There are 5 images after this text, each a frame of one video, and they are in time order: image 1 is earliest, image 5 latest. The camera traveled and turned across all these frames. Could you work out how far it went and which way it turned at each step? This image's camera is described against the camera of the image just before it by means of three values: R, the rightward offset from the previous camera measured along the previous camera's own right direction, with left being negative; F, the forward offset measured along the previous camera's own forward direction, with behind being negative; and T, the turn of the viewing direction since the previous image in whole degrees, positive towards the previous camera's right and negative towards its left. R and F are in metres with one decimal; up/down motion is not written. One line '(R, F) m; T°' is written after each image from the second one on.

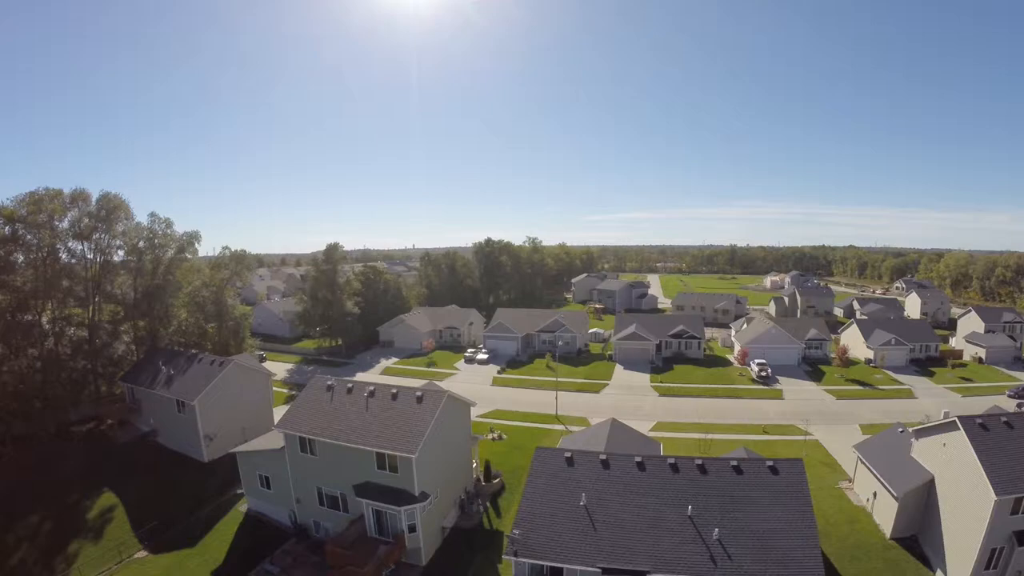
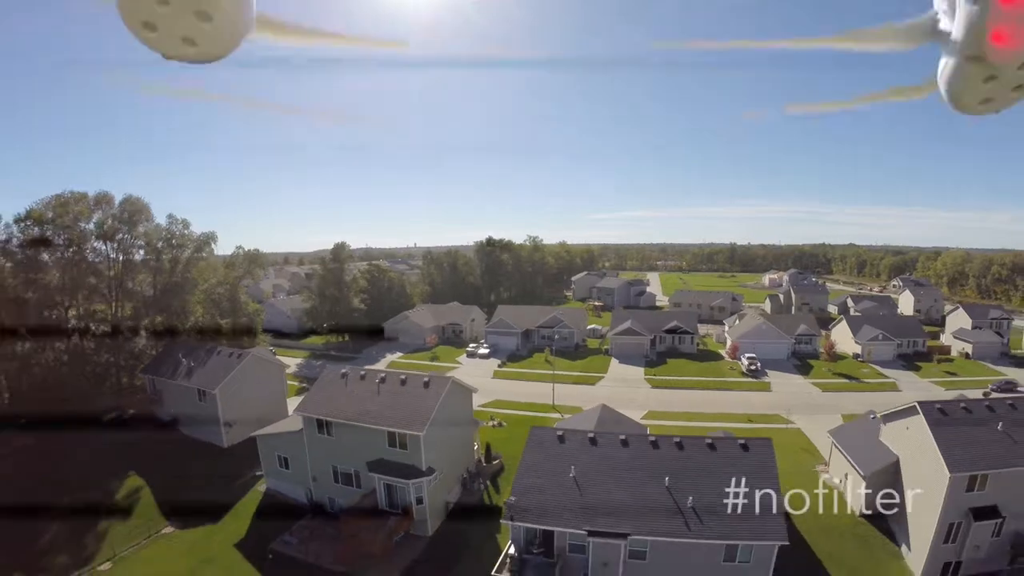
(+0.2, -1.8) m; 0°
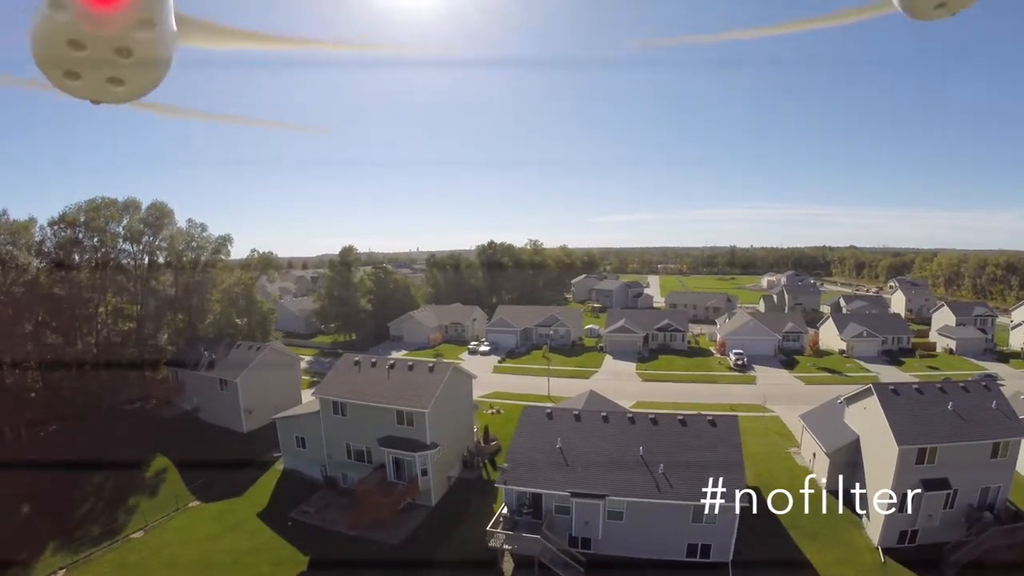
(+0.4, -2.3) m; 0°
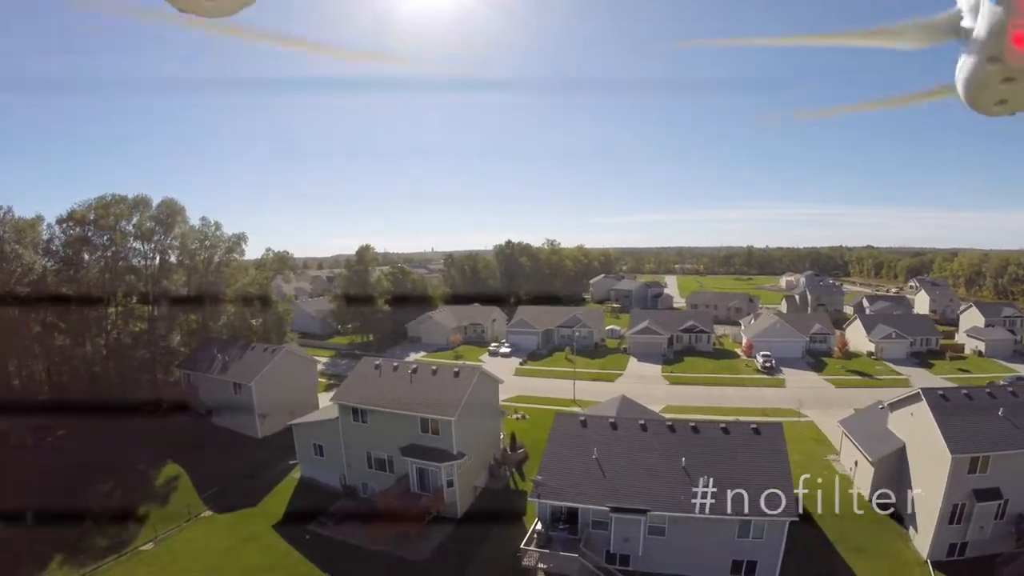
(-0.9, +1.1) m; -1°
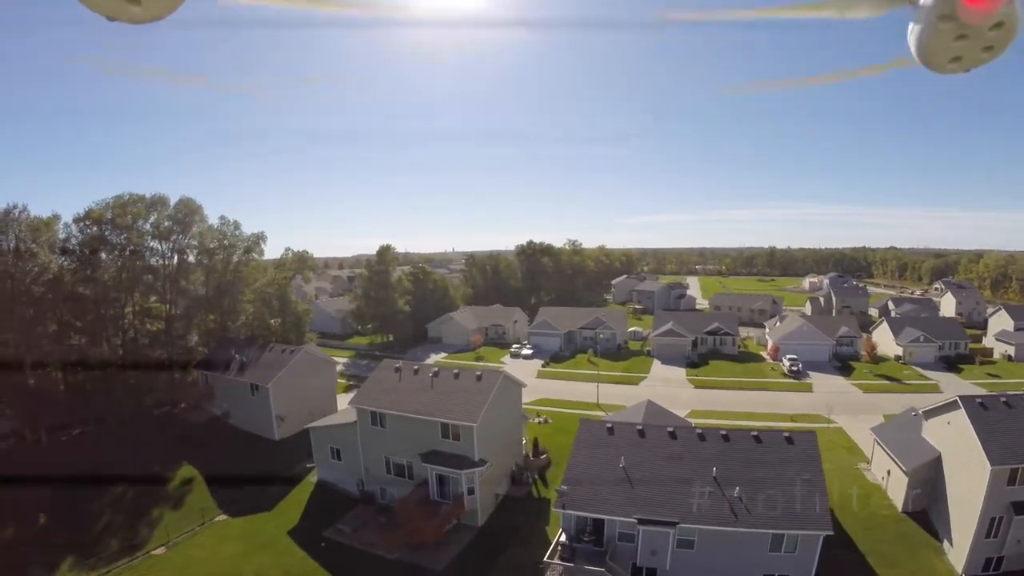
(-0.4, +0.5) m; -1°
